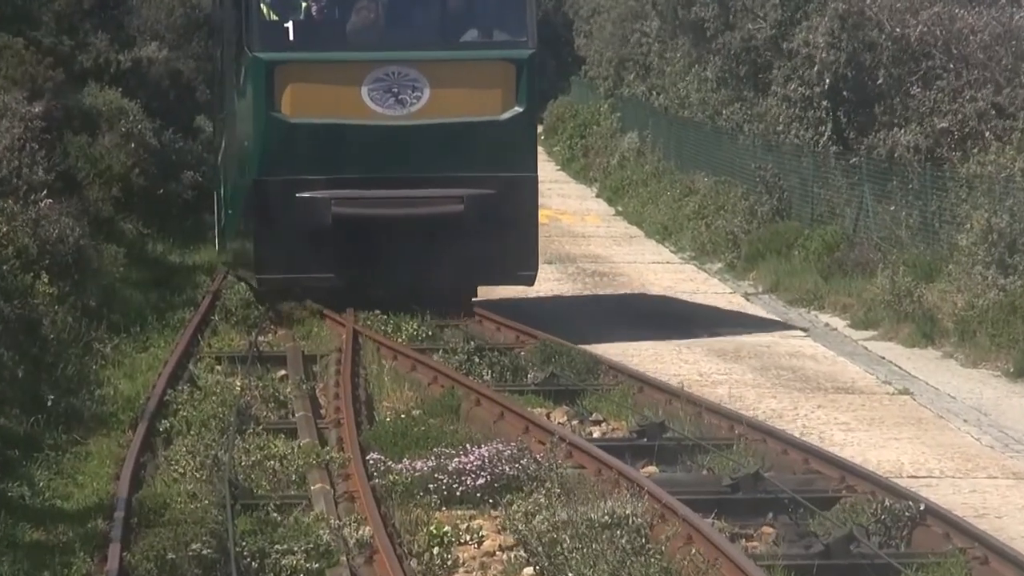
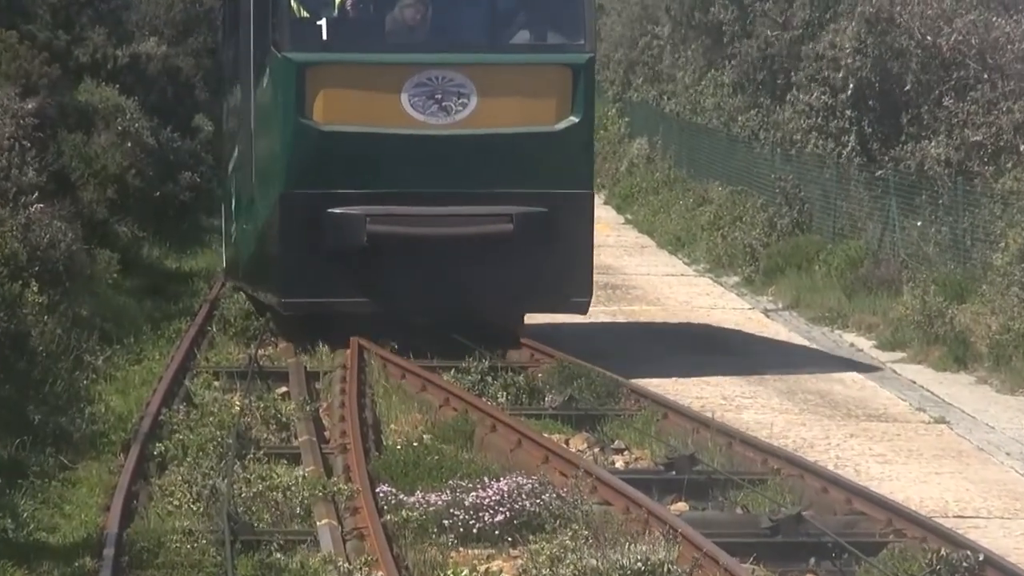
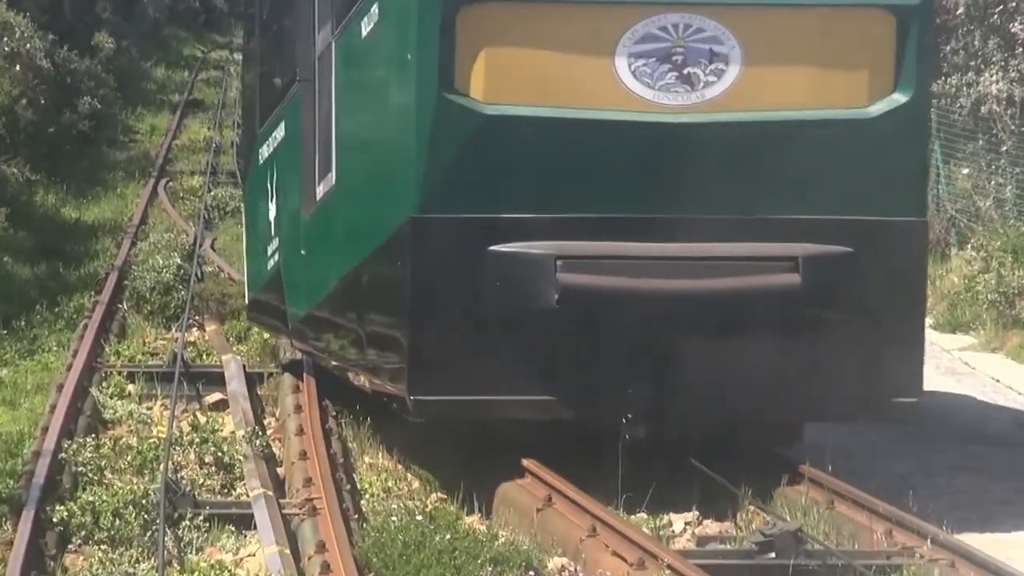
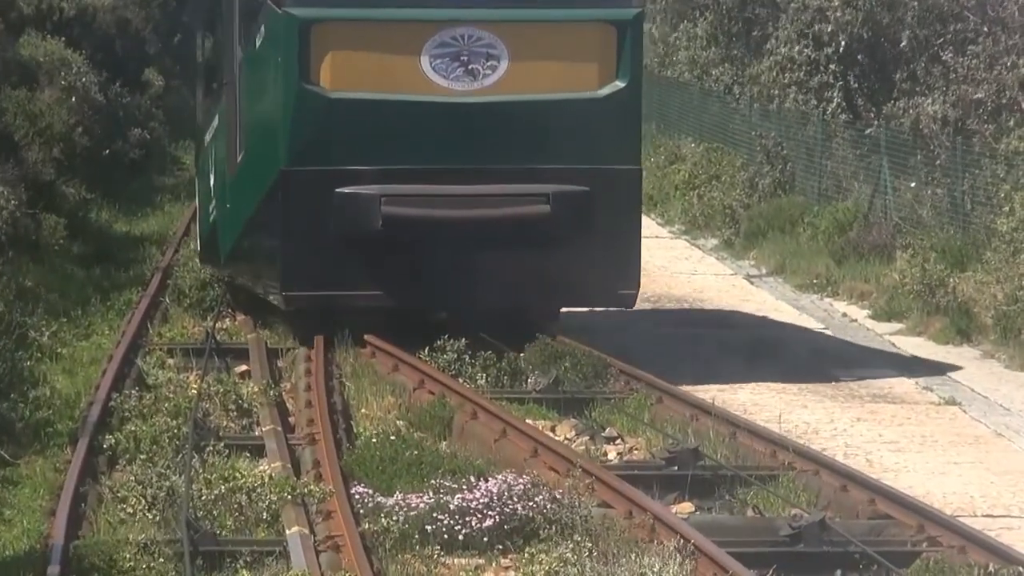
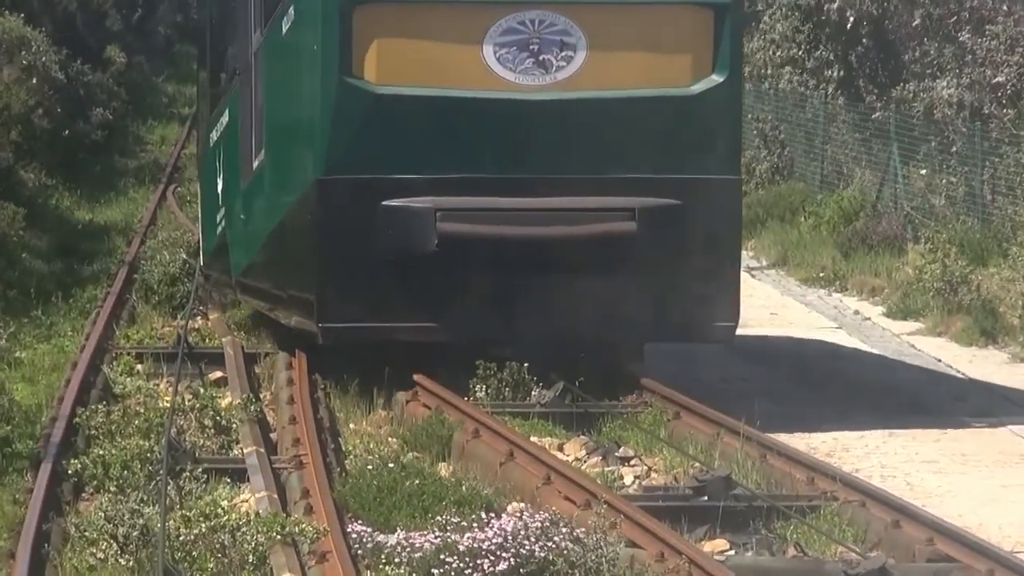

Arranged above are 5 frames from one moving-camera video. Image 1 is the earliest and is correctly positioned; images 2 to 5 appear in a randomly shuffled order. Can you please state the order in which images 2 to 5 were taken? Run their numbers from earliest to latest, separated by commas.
2, 4, 5, 3
